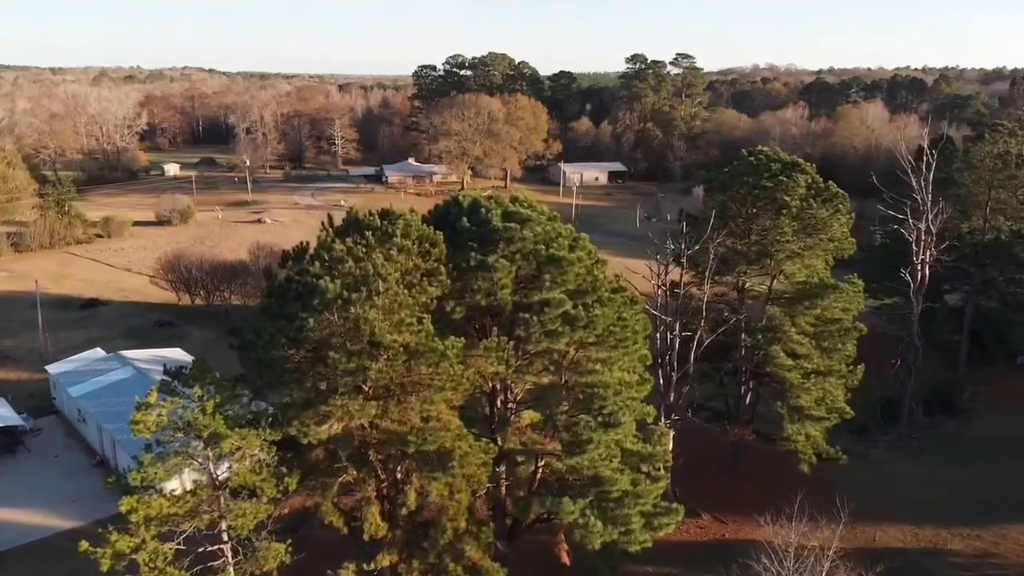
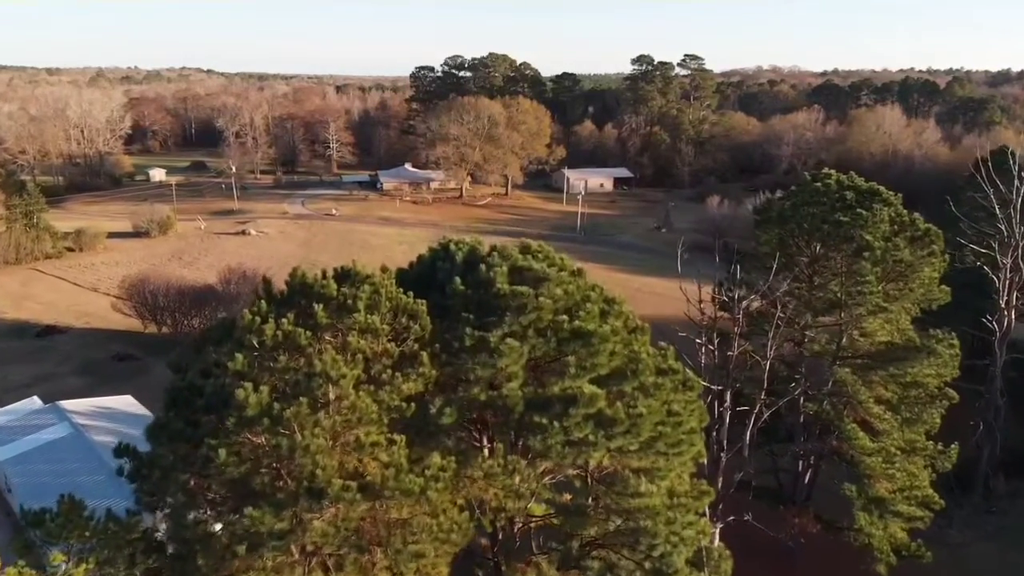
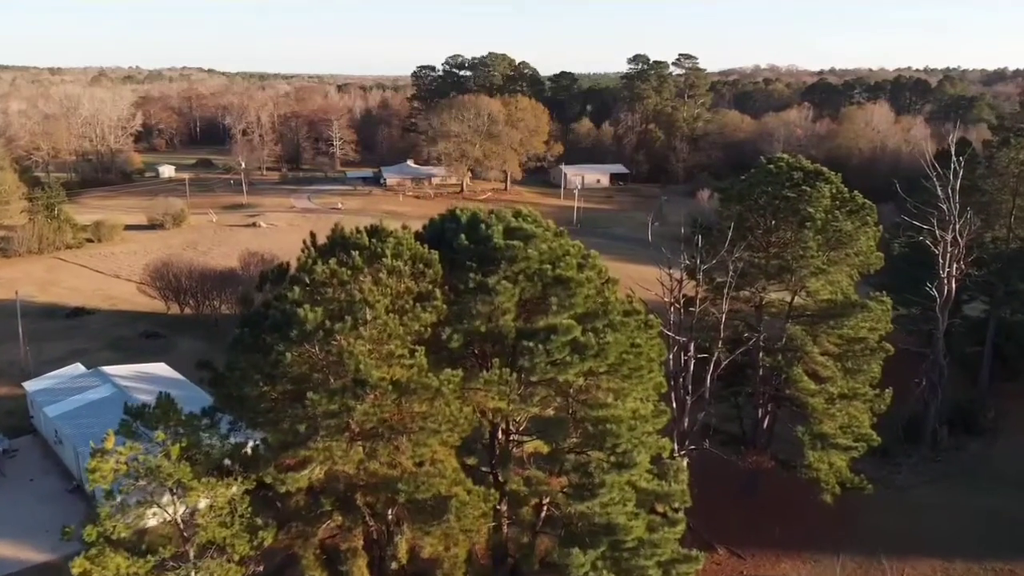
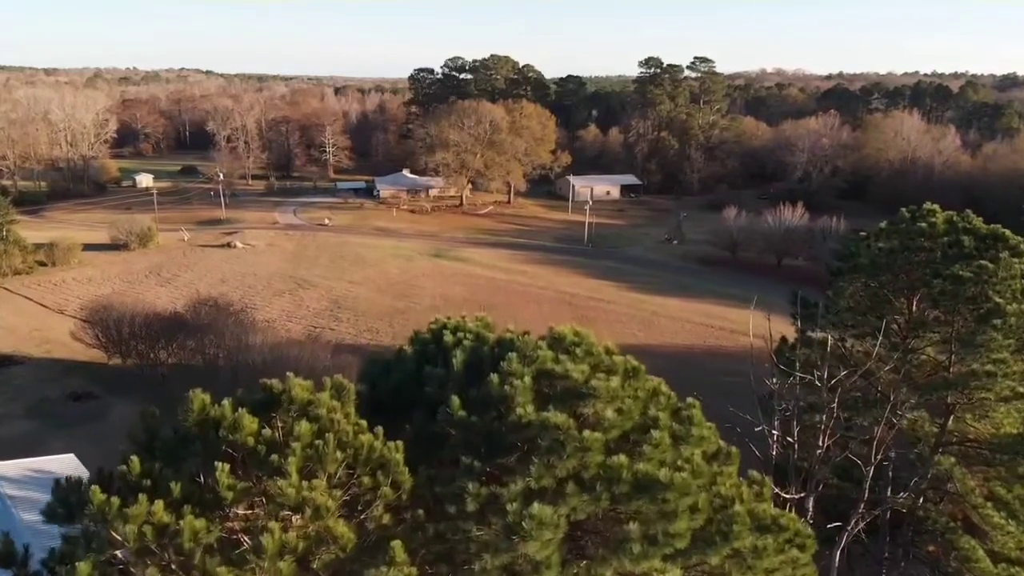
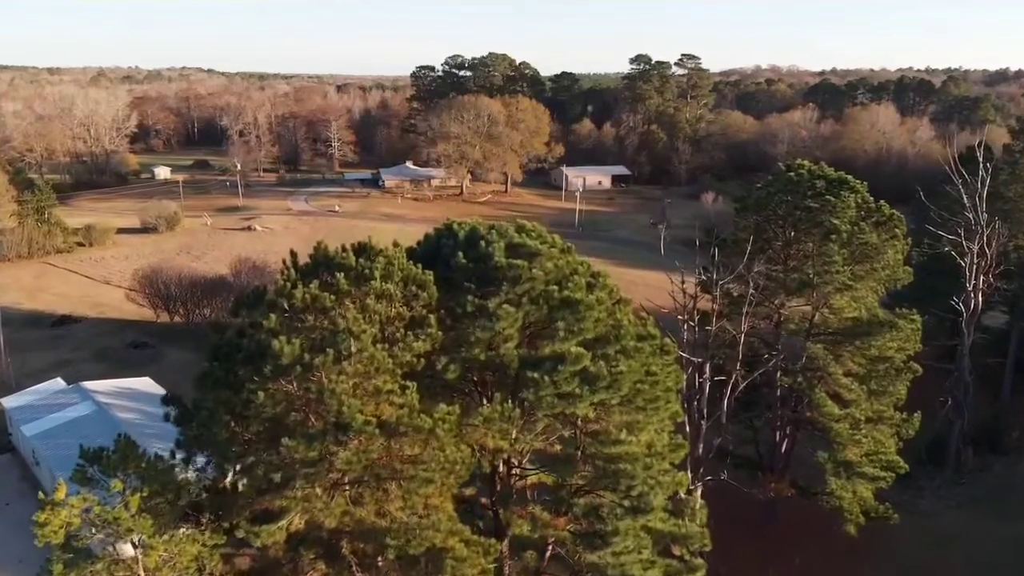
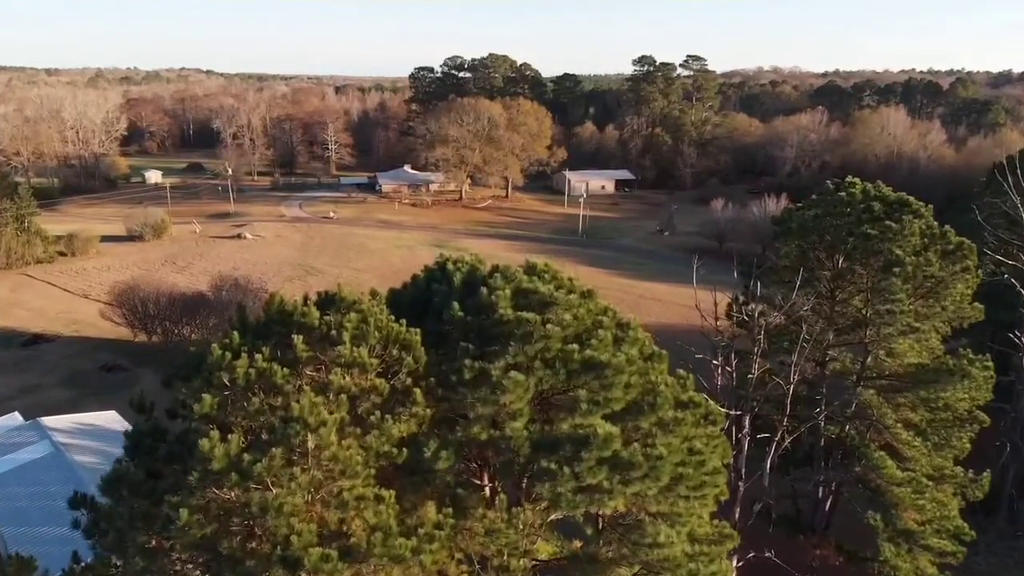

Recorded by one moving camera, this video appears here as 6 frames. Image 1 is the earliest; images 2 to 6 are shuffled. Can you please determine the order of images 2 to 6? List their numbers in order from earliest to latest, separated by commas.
3, 5, 2, 6, 4
